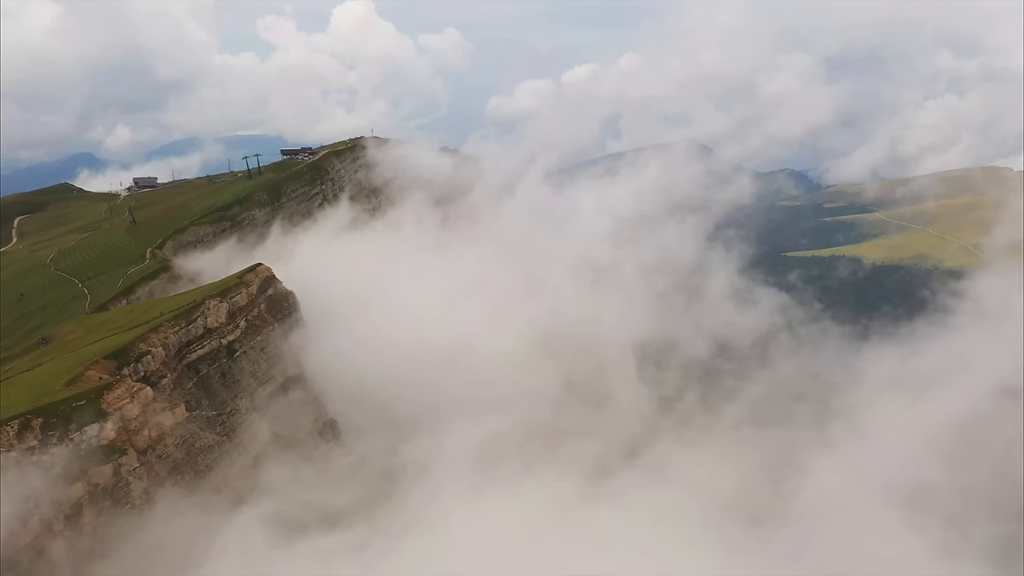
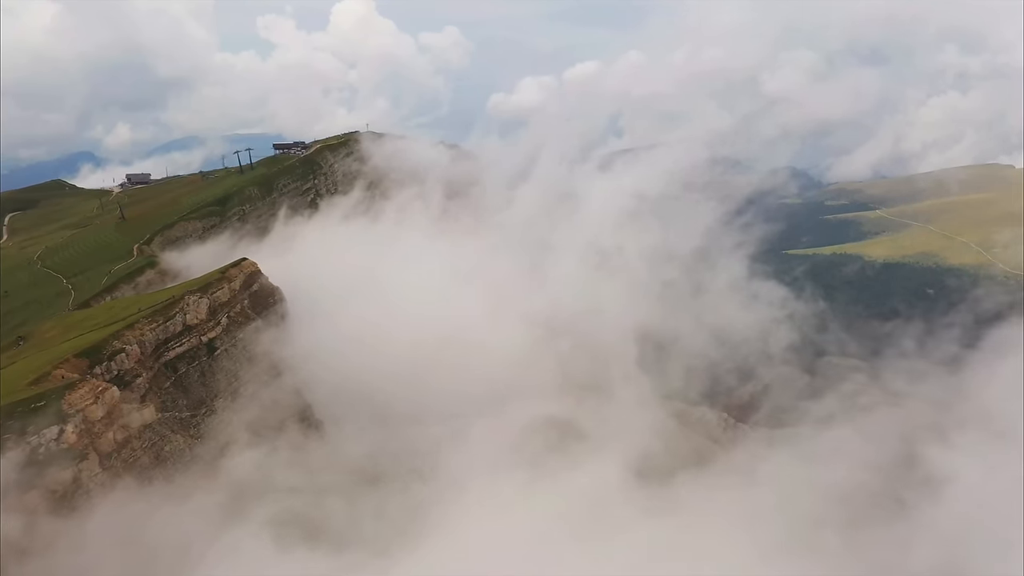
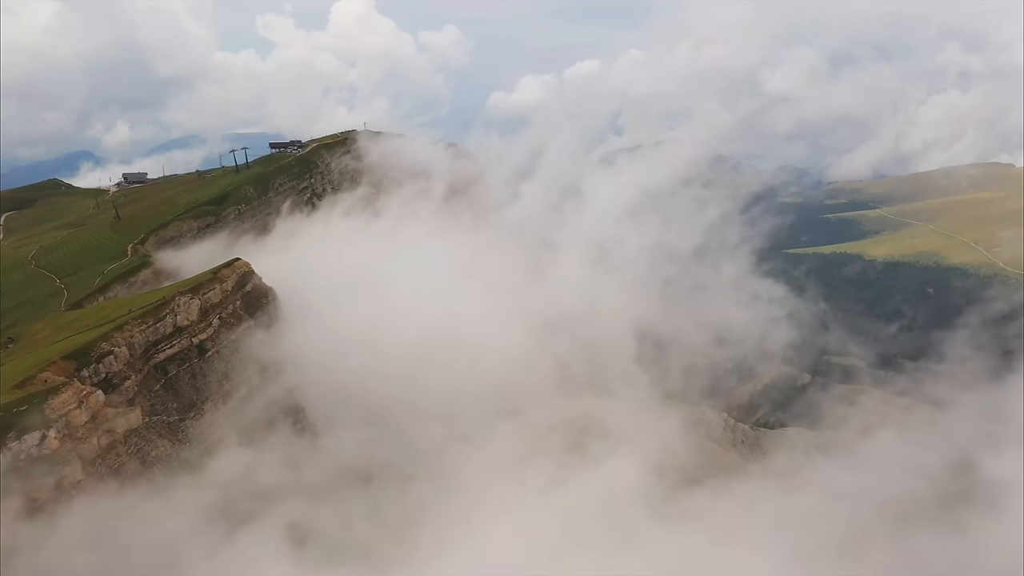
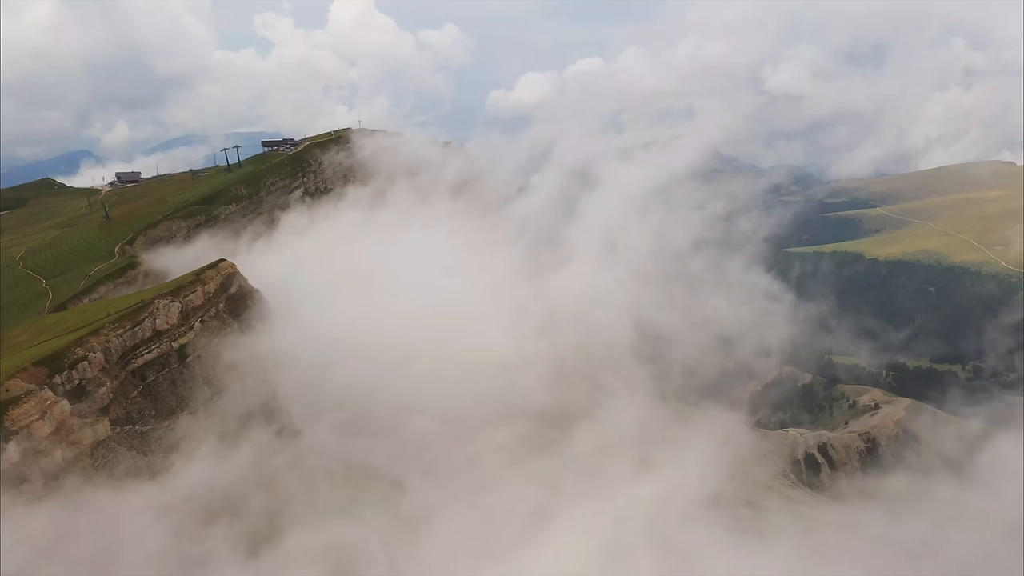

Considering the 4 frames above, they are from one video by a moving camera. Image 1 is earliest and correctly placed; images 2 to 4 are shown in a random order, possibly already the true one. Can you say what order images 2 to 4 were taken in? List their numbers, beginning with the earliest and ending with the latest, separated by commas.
2, 3, 4
